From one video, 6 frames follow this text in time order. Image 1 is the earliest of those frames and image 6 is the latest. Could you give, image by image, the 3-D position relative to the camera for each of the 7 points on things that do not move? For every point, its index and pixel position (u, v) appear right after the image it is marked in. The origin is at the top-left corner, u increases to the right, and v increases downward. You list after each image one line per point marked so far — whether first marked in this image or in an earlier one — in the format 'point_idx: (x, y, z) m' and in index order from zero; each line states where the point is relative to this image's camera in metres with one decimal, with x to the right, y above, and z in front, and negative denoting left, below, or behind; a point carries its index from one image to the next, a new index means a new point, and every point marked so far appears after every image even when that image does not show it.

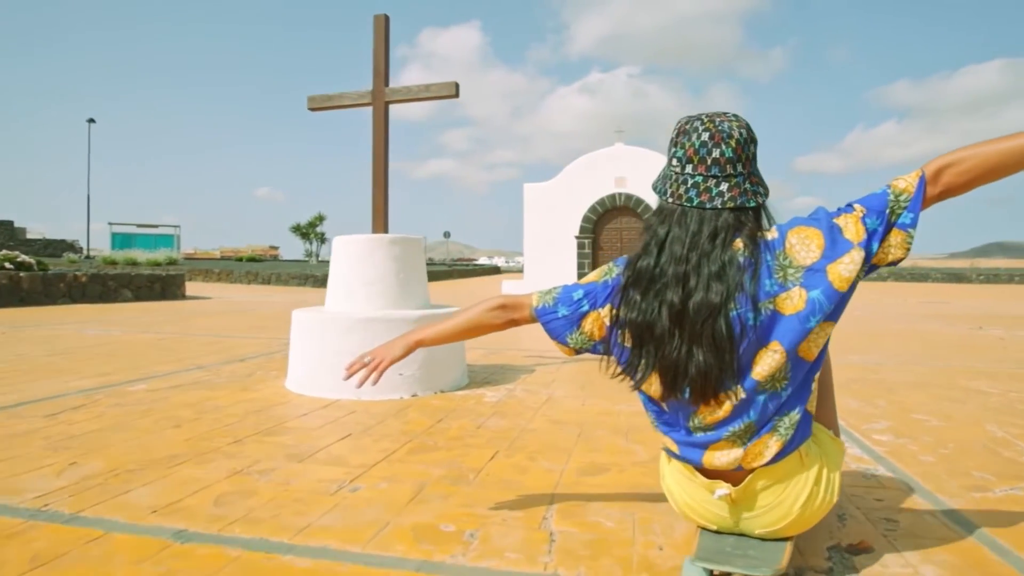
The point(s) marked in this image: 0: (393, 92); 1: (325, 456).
0: (-0.9, +1.5, +5.1) m
1: (-0.9, -0.8, +3.0) m
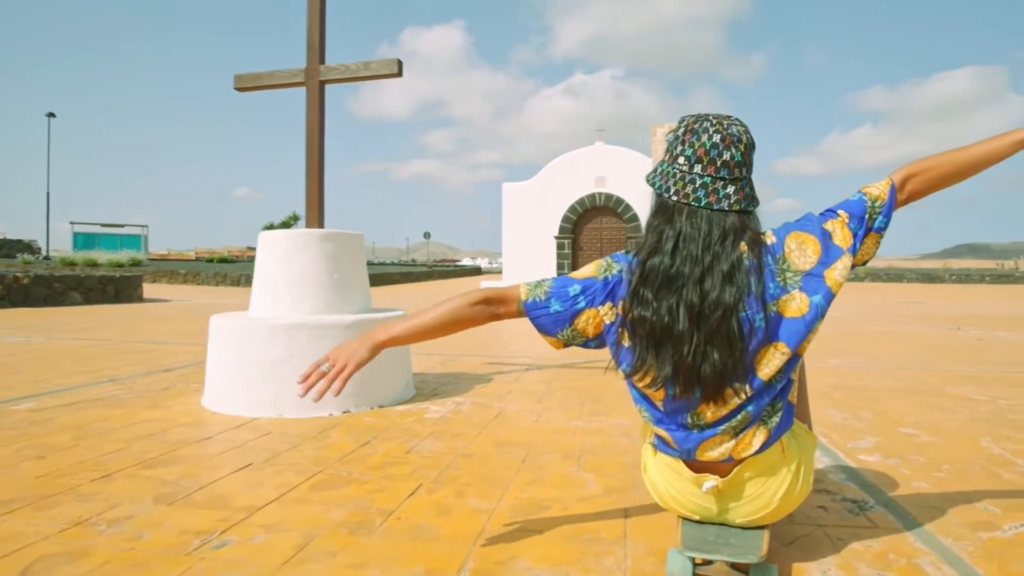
0: (-1.3, +1.5, +4.6) m
1: (-1.2, -0.8, +2.5) m
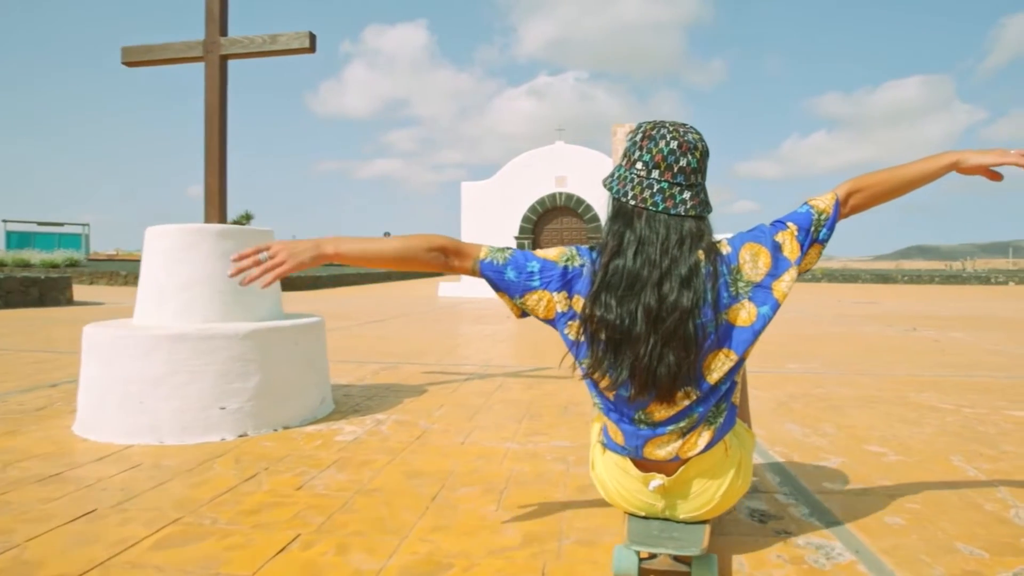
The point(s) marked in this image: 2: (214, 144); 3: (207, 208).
0: (-1.7, +1.5, +4.0) m
1: (-1.5, -0.8, +1.9) m
2: (-1.8, +0.9, +4.1) m
3: (-1.9, +0.5, +4.0) m
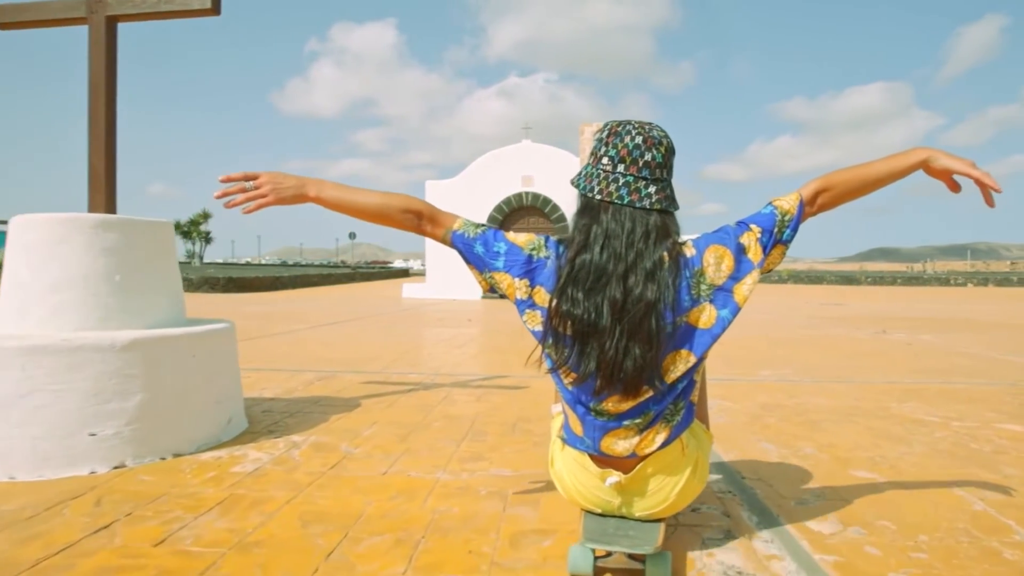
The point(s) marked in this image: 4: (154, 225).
0: (-2.0, +1.5, +3.4) m
1: (-1.7, -0.8, +1.3) m
2: (-2.2, +0.9, +3.4) m
3: (-2.2, +0.5, +3.4) m
4: (-1.8, +0.3, +3.3) m
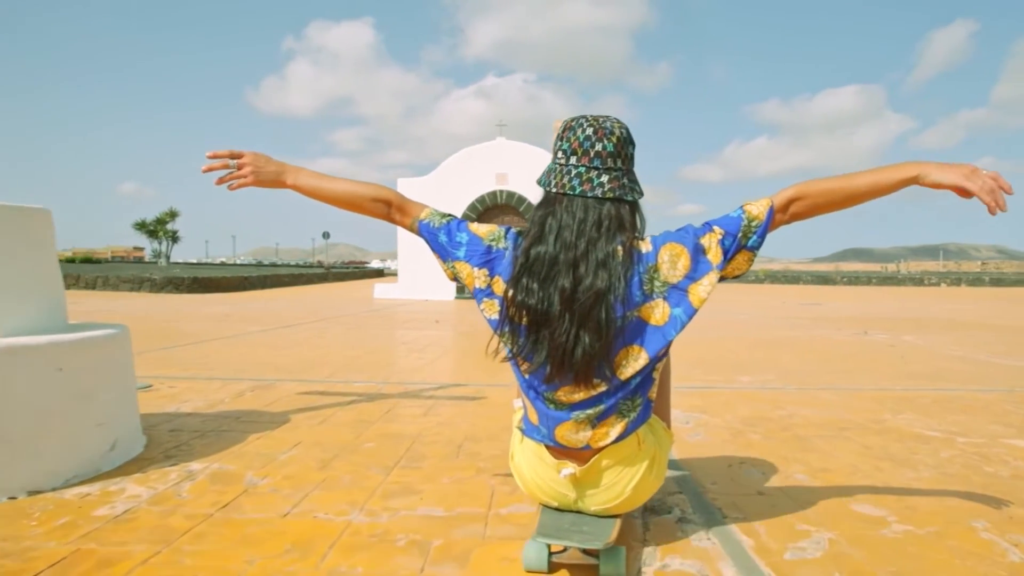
0: (-2.3, +1.5, +2.8) m
1: (-1.9, -0.8, +0.8) m
2: (-2.4, +0.9, +2.8) m
3: (-2.4, +0.5, +2.8) m
4: (-2.1, +0.3, +2.7) m
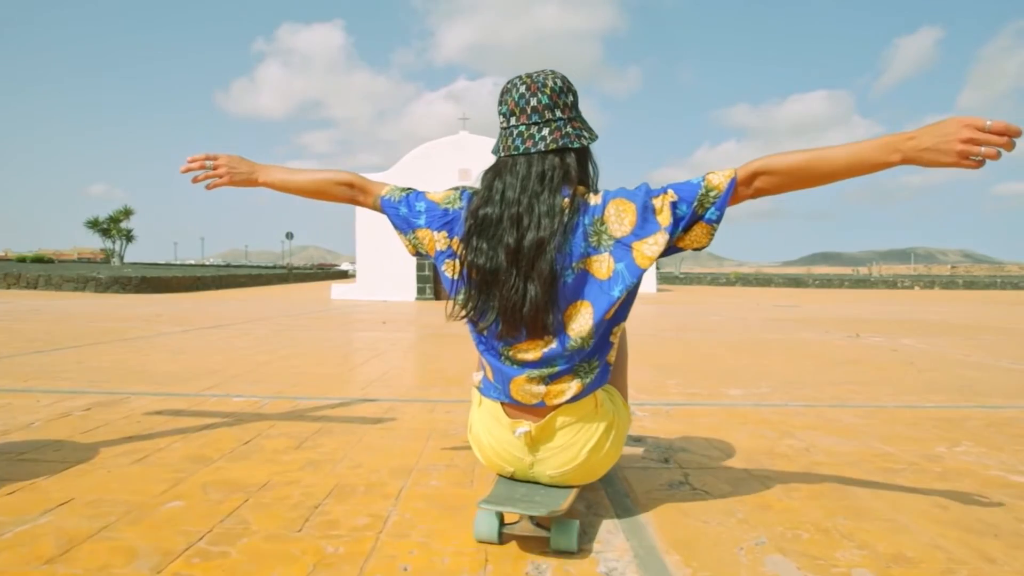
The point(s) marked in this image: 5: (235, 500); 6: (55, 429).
0: (-2.6, +1.6, +1.6) m
1: (-2.1, -0.7, -0.5) m
2: (-2.7, +1.0, +1.6) m
3: (-2.8, +0.6, +1.6) m
4: (-2.4, +0.4, +1.5) m
5: (-0.9, -0.7, +2.1) m
6: (-2.2, -0.7, +3.3) m
